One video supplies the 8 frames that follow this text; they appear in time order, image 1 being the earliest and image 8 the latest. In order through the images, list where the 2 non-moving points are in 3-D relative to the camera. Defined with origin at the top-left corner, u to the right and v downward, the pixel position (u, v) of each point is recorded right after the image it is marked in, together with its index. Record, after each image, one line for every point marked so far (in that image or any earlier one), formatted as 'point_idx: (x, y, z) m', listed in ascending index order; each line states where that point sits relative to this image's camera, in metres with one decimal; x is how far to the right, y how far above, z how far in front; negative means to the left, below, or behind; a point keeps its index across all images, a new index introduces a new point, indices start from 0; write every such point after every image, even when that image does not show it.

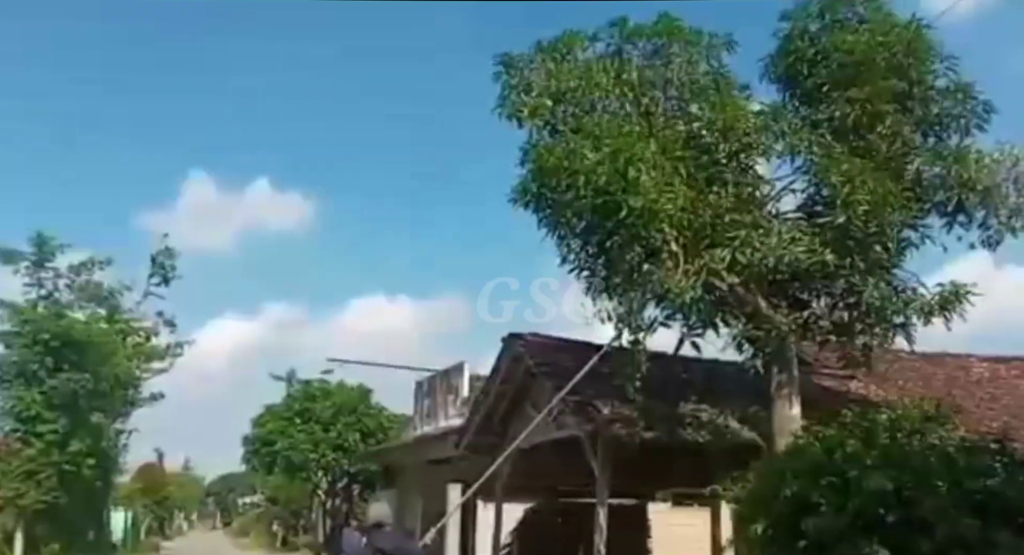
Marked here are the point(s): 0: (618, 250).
0: (+1.0, +0.2, +9.1) m
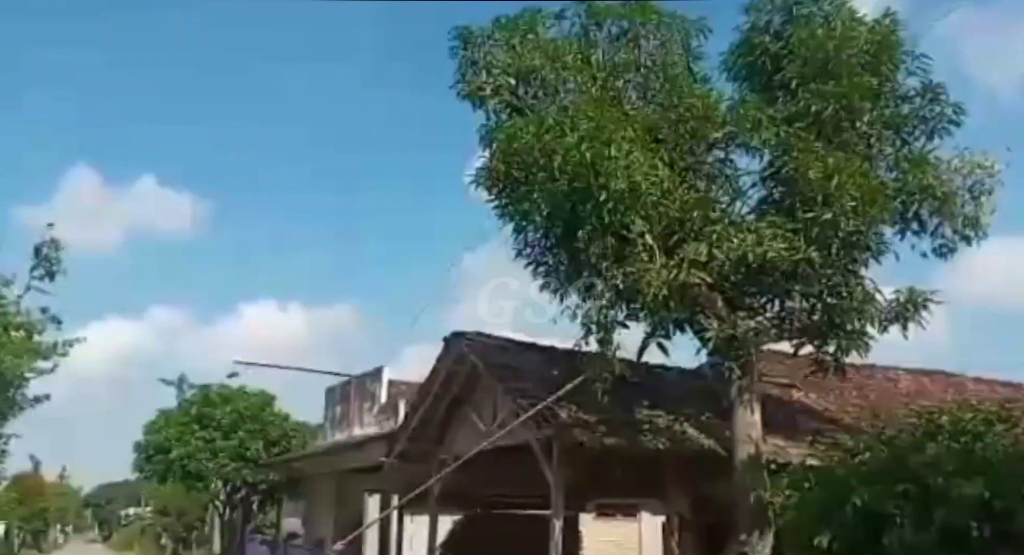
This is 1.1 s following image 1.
0: (+0.6, +0.3, +8.4) m
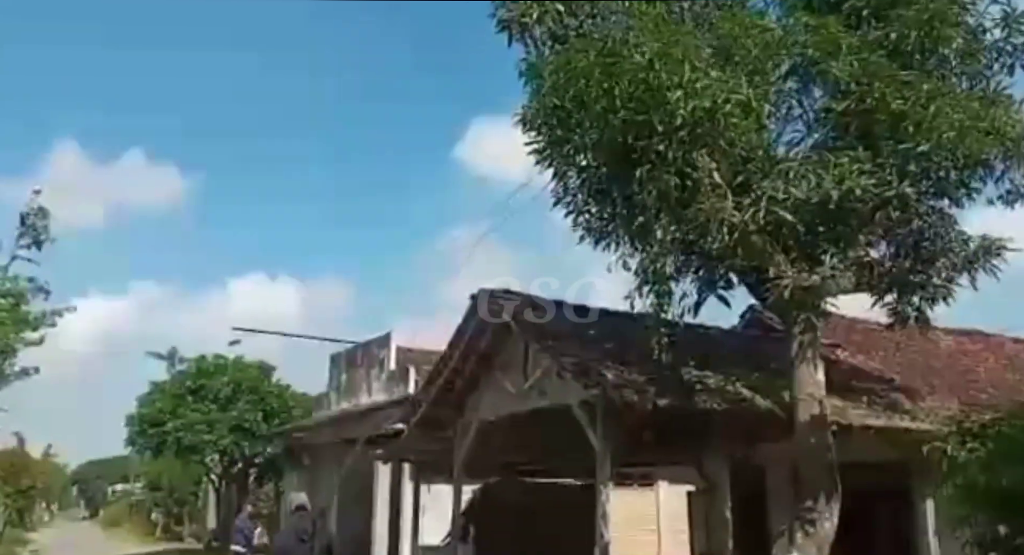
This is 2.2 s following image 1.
0: (+1.1, +0.8, +7.7) m
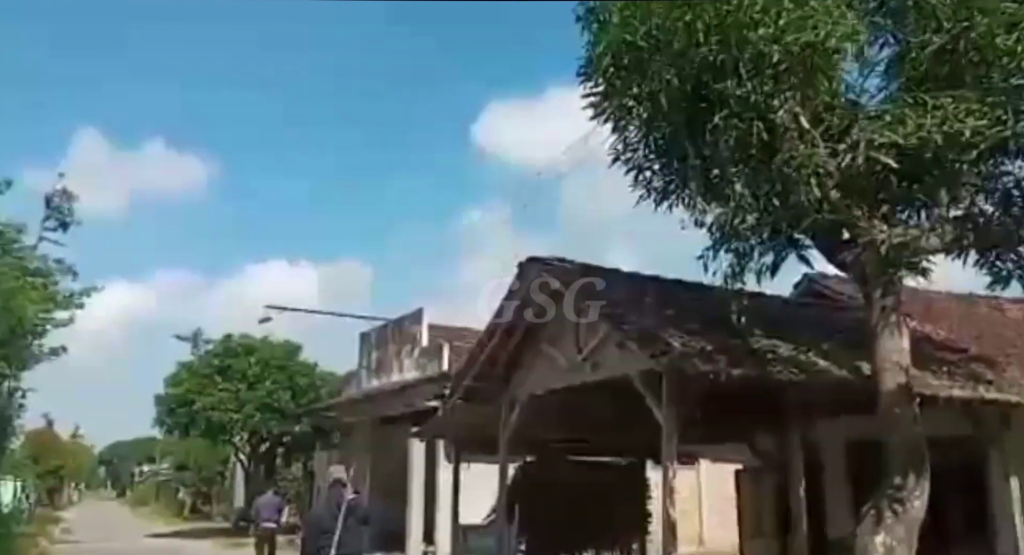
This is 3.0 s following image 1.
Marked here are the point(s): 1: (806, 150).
0: (+1.5, +1.1, +7.0) m
1: (+2.1, +0.9, +6.8) m
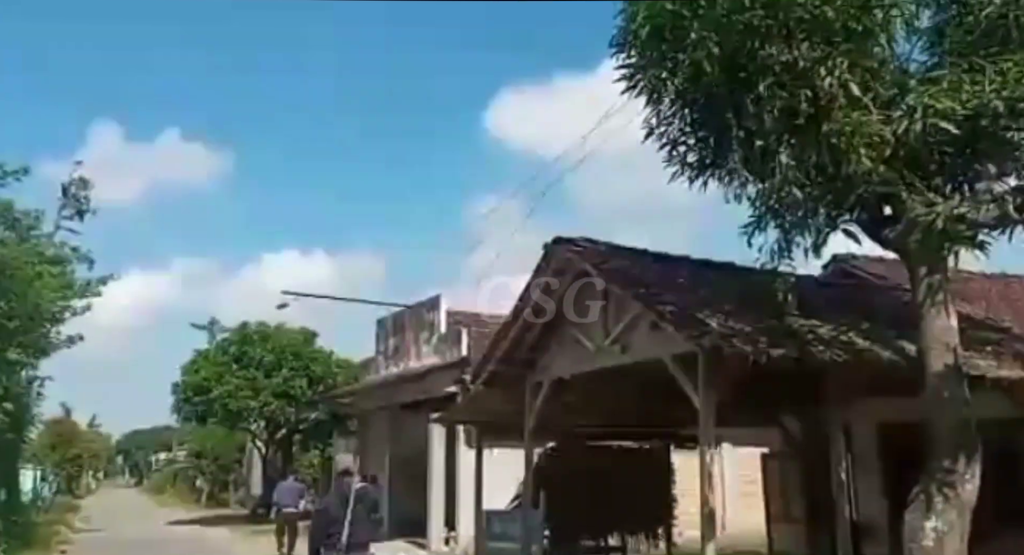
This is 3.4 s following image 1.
0: (+1.8, +1.3, +6.7) m
1: (+2.4, +1.1, +6.4) m
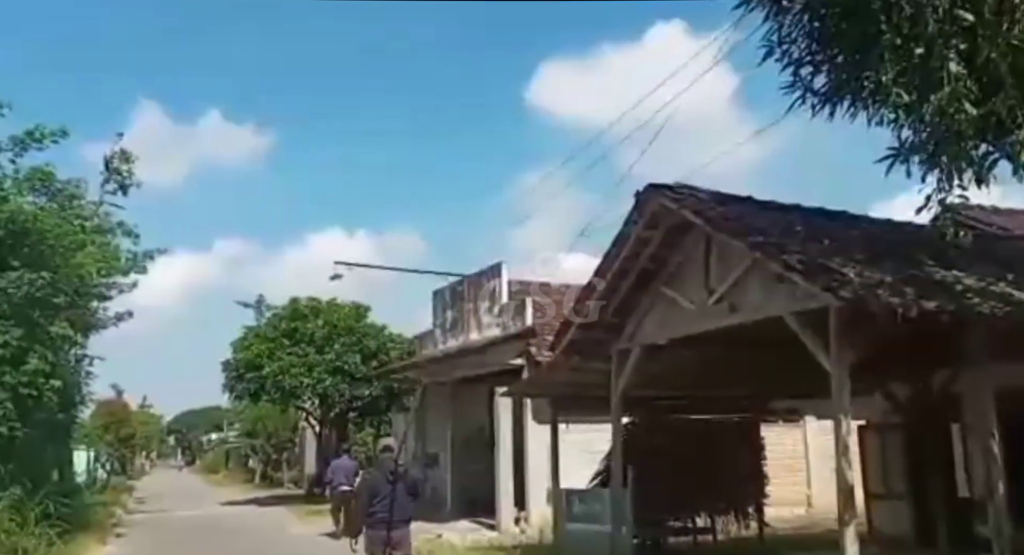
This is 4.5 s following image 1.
0: (+2.5, +1.6, +5.5) m
1: (+3.0, +1.5, +5.3) m
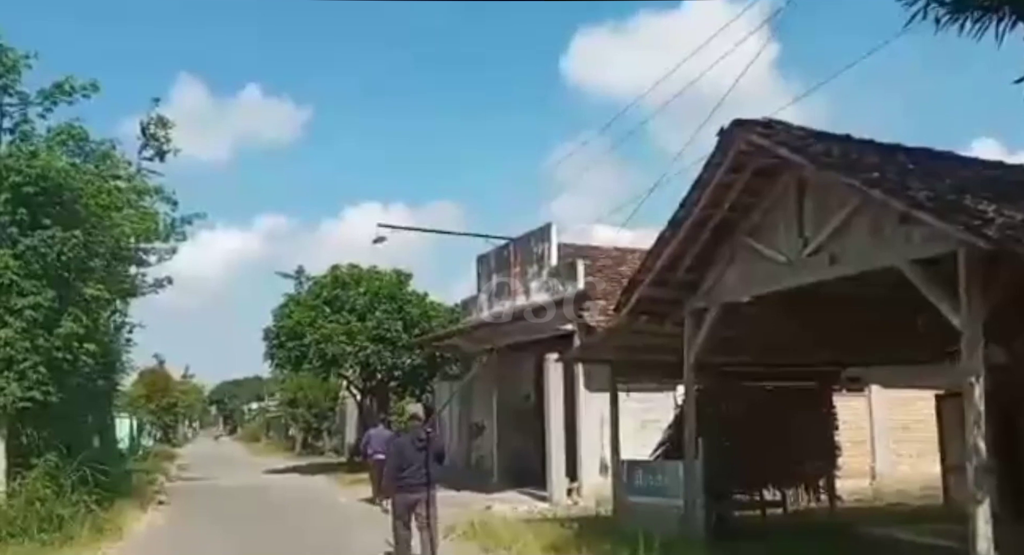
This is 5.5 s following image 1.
0: (+2.9, +2.0, +4.6) m
1: (+3.5, +1.8, +4.3) m
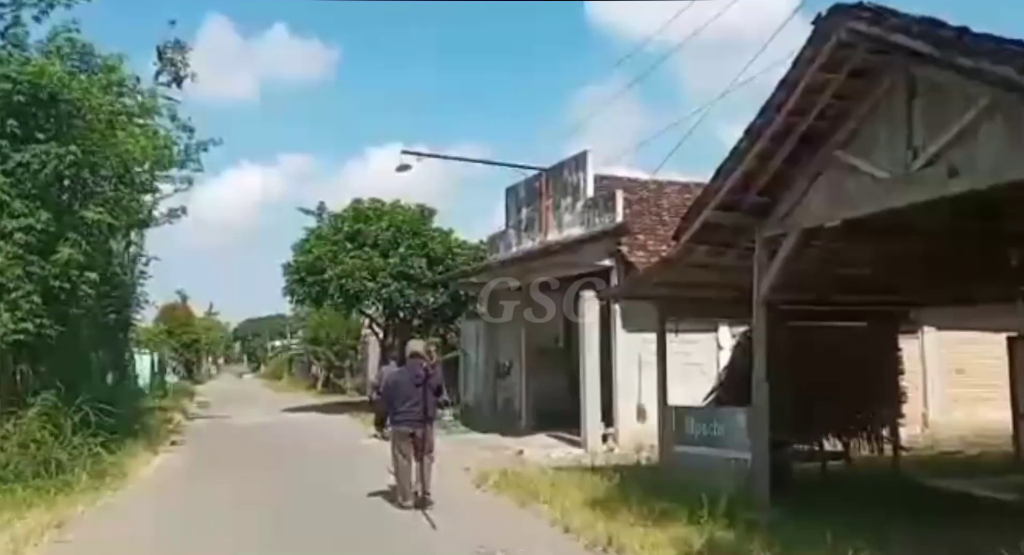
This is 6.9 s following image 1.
0: (+3.2, +2.3, +3.3) m
1: (+3.7, +2.2, +3.0) m
